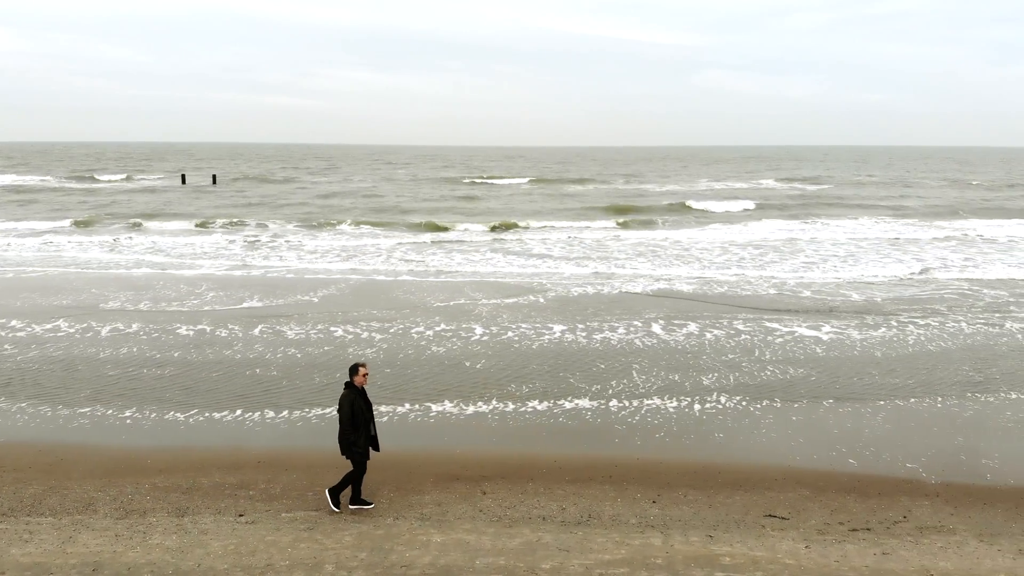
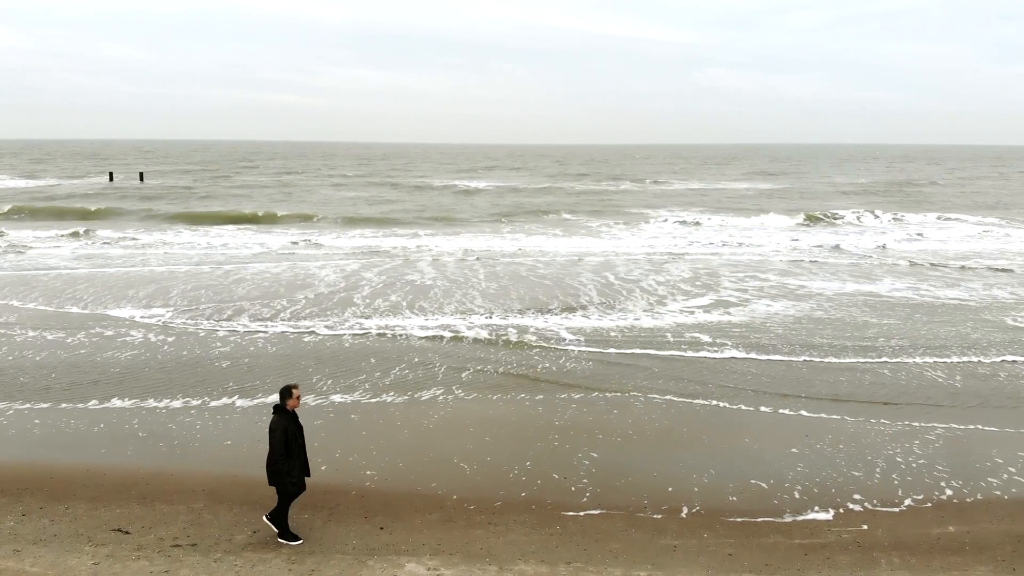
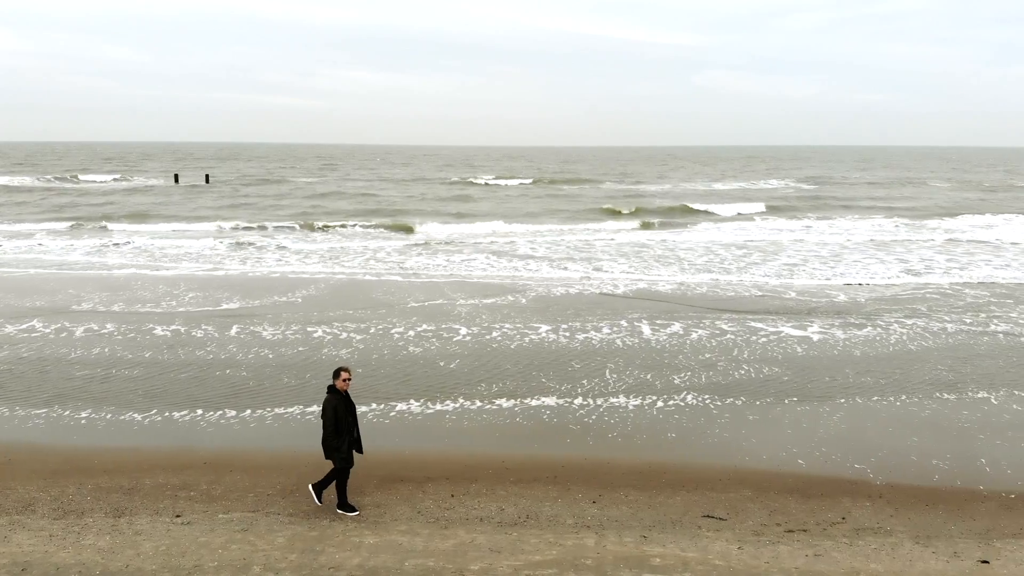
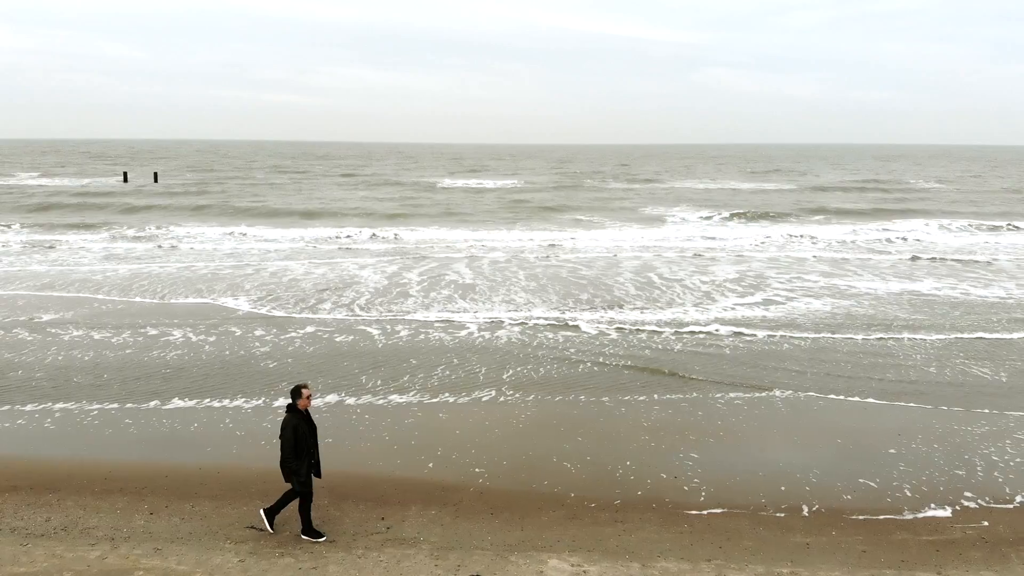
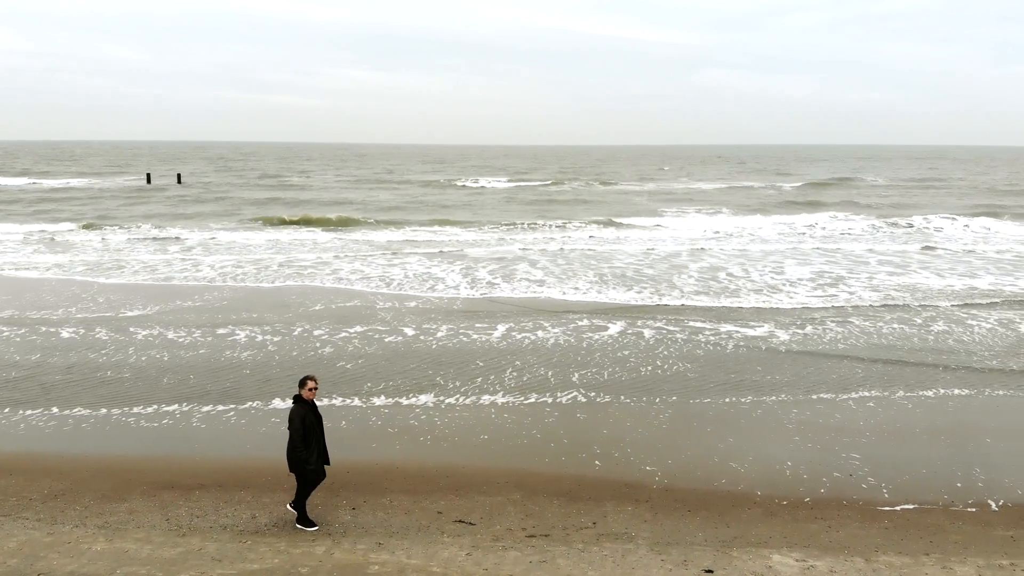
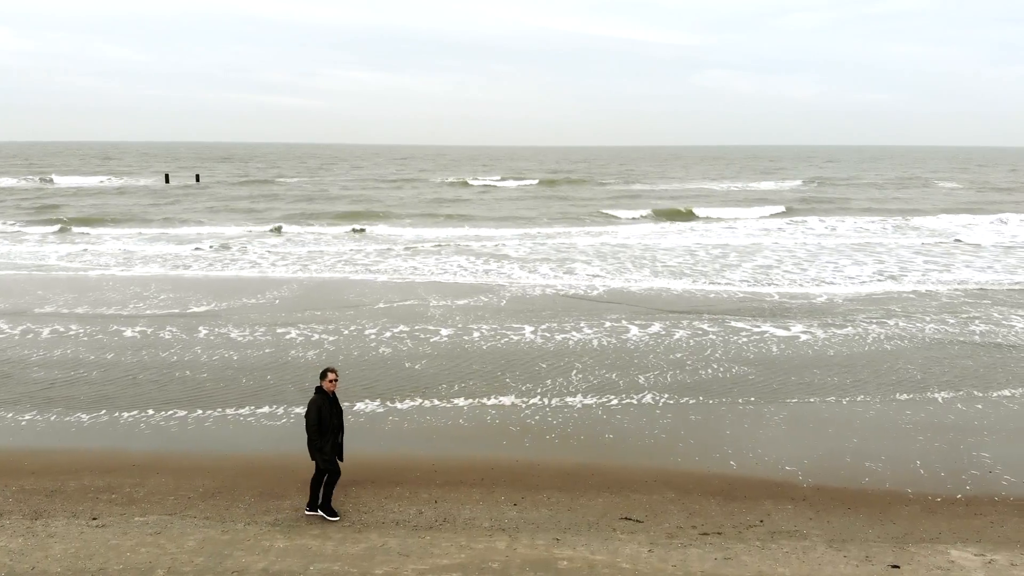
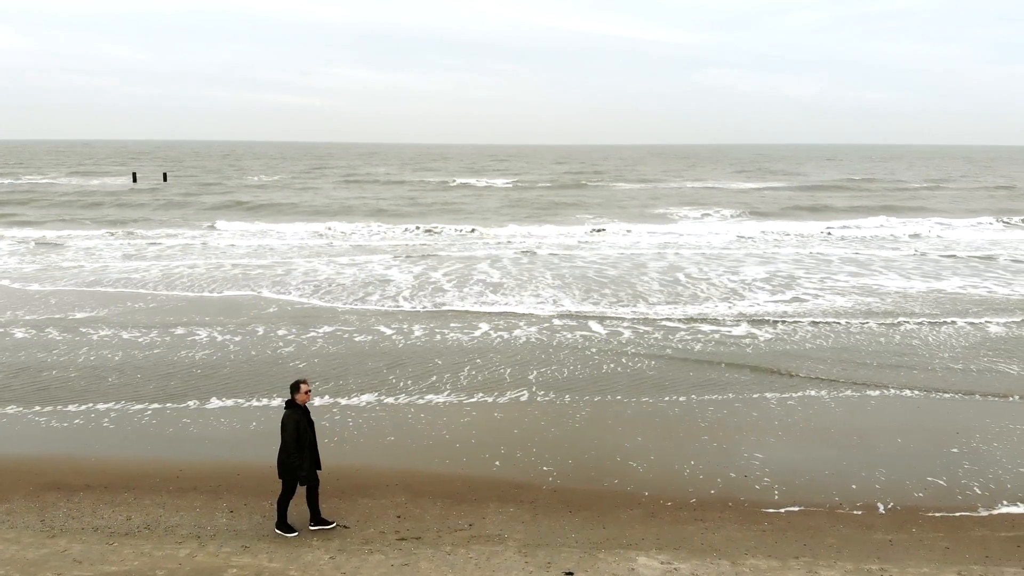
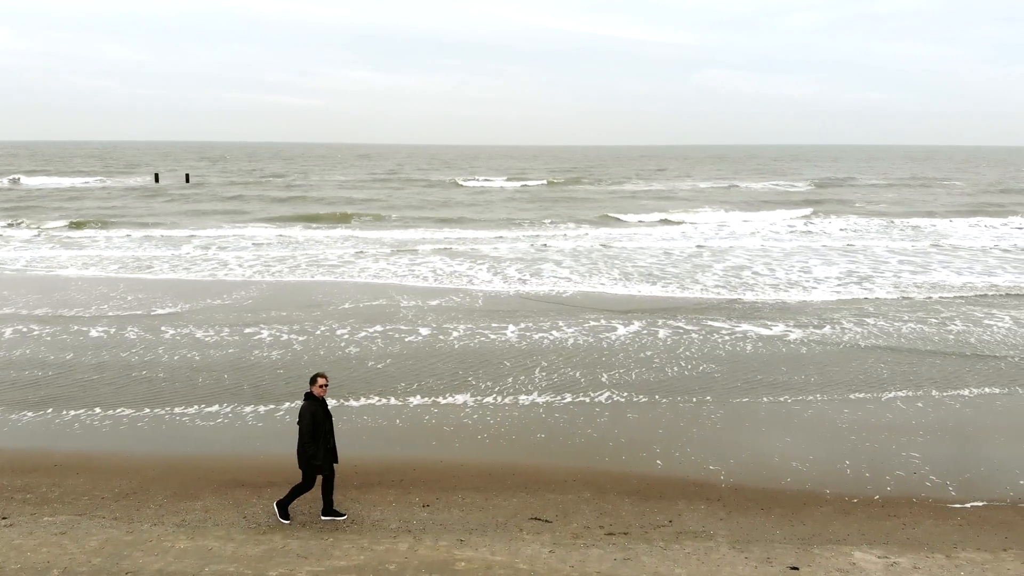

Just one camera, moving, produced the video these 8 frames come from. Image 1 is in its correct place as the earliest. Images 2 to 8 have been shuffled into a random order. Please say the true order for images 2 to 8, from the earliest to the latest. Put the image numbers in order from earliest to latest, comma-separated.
3, 6, 8, 5, 7, 4, 2
